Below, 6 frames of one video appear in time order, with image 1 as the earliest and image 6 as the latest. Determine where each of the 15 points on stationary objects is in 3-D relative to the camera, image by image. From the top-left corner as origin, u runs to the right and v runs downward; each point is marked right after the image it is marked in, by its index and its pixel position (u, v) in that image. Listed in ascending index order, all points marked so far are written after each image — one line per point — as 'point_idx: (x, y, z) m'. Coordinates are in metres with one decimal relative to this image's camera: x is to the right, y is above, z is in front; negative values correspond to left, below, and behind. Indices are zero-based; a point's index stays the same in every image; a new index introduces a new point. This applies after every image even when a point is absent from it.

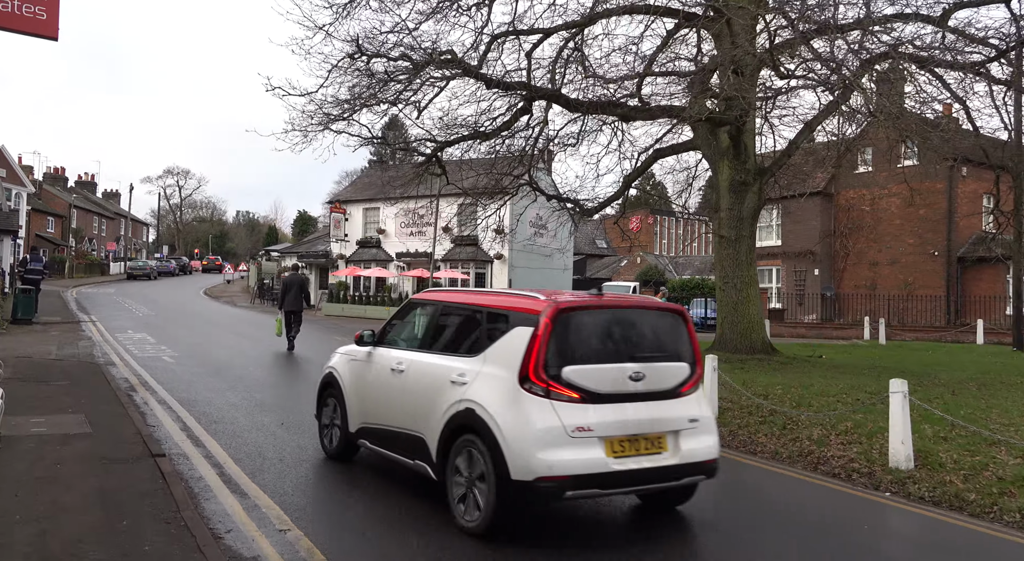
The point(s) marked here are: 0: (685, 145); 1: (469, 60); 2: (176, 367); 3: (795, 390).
0: (+3.4, +2.7, +13.0) m
1: (-0.7, +3.8, +11.3) m
2: (-5.5, -1.4, +10.7) m
3: (+3.6, -1.4, +8.5) m
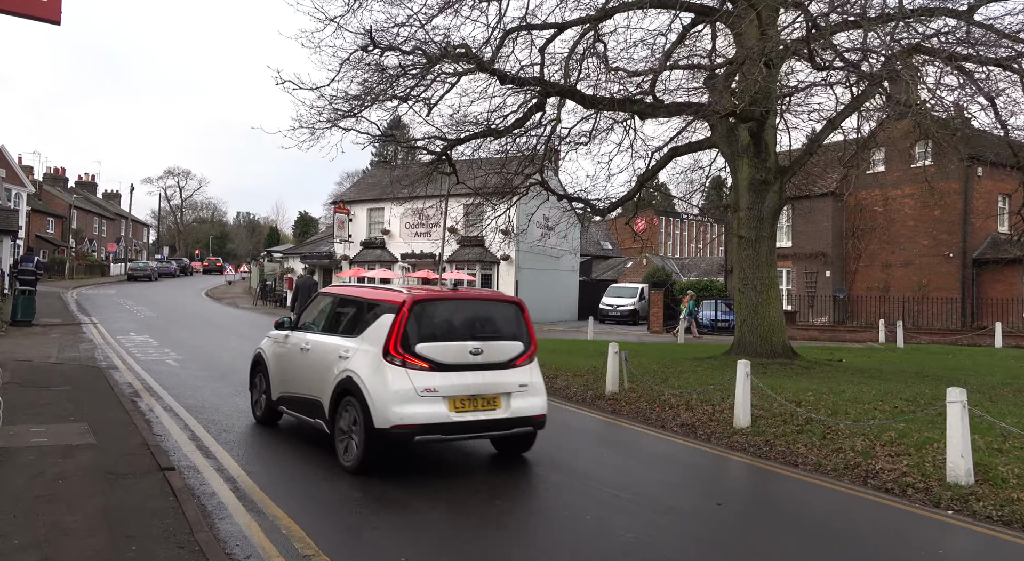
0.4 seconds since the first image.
0: (+3.7, +2.7, +12.7) m
1: (-0.5, +3.8, +11.0) m
2: (-5.2, -1.4, +10.4) m
3: (+3.9, -1.4, +8.1) m
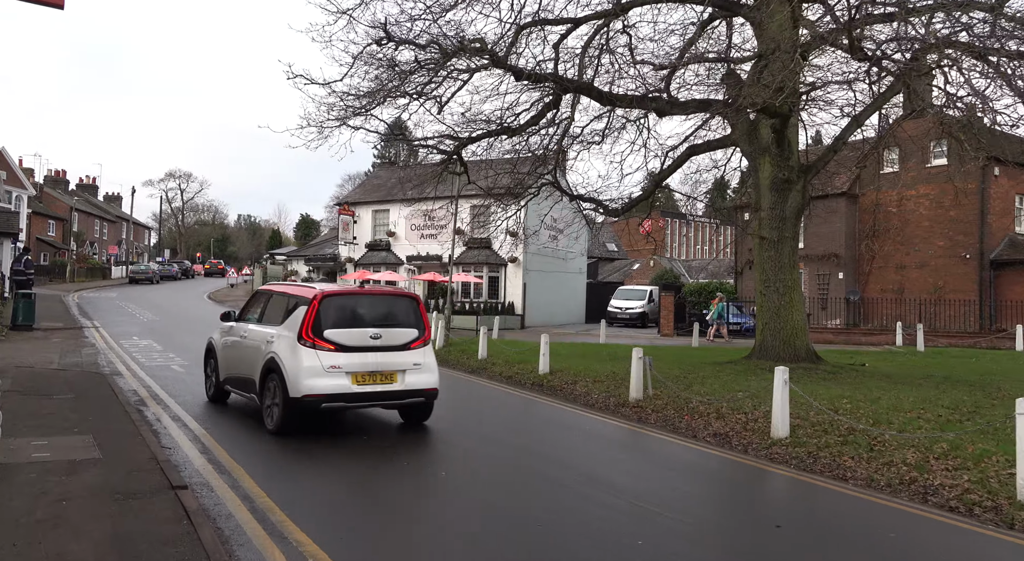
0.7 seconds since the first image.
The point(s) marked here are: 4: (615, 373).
0: (+3.9, +2.6, +12.4) m
1: (-0.2, +3.7, +10.6) m
2: (-4.9, -1.5, +10.1) m
3: (+4.2, -1.4, +7.8) m
4: (+1.6, -1.5, +10.4) m
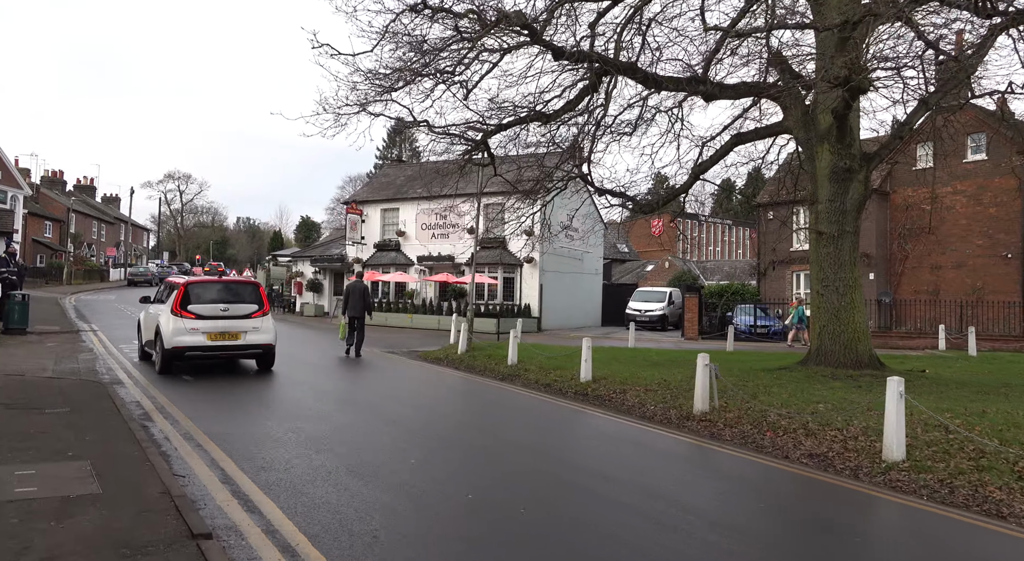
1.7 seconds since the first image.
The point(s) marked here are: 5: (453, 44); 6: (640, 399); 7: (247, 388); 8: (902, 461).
0: (+4.5, +2.6, +11.4) m
1: (+0.3, +3.7, +9.7) m
2: (-4.4, -1.5, +9.1) m
3: (+4.7, -1.4, +6.8) m
4: (+2.2, -1.4, +9.4) m
5: (-0.8, +3.5, +9.8) m
6: (+1.7, -1.6, +8.7) m
7: (-3.6, -1.5, +9.1) m
8: (+3.3, -1.5, +5.6) m
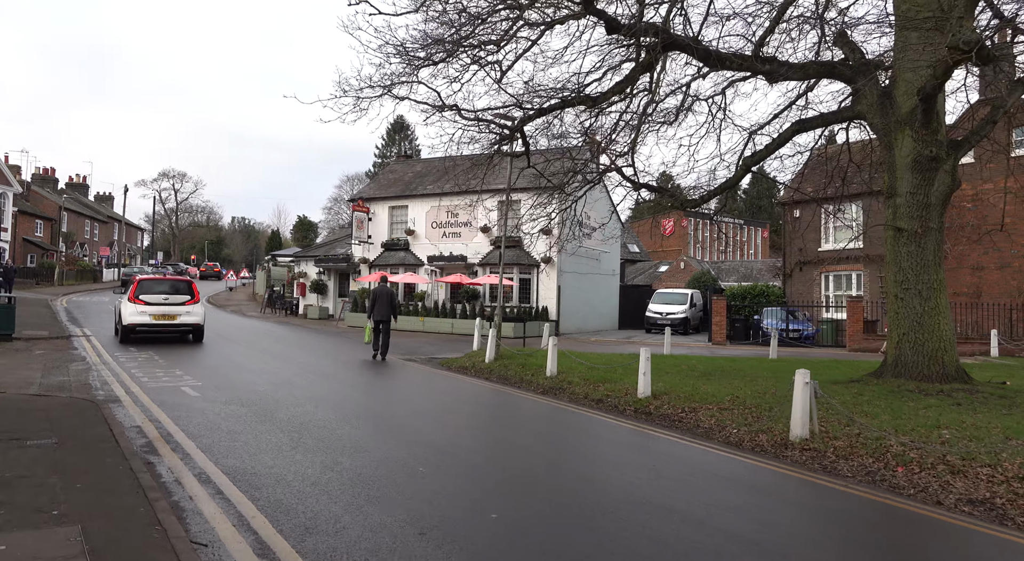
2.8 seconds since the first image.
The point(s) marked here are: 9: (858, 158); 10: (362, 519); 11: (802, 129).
0: (+5.1, +2.6, +10.3) m
1: (+1.0, +3.7, +8.6) m
2: (-3.7, -1.5, +7.9) m
3: (+5.4, -1.4, +5.7) m
4: (+2.9, -1.5, +8.3) m
5: (-0.2, +3.5, +8.7) m
6: (+2.4, -1.6, +7.6) m
7: (-3.0, -1.5, +7.9) m
8: (+4.0, -1.6, +4.5) m
9: (+7.6, +2.7, +14.5) m
10: (-0.9, -1.5, +4.1) m
11: (+4.7, +2.5, +10.8) m
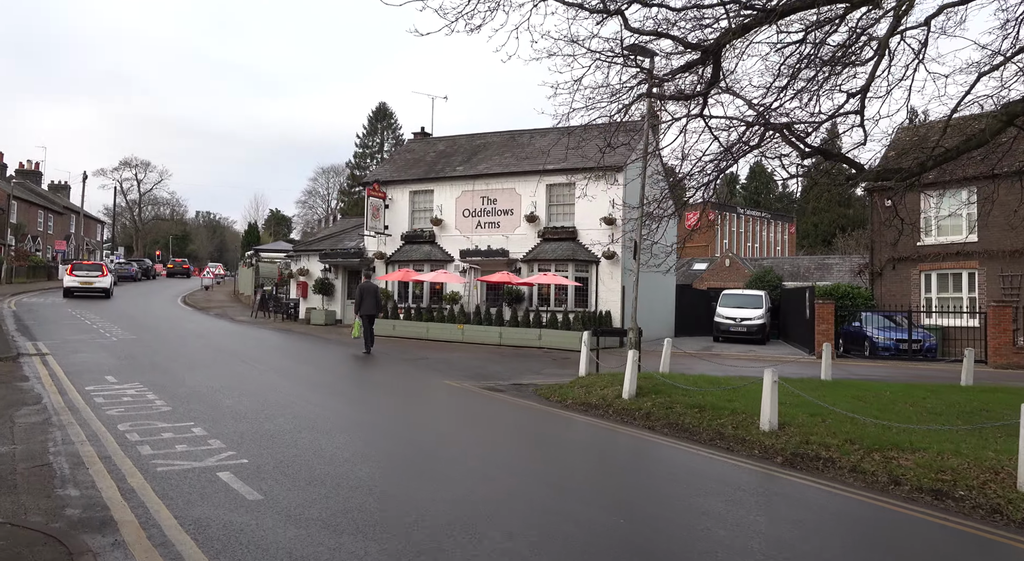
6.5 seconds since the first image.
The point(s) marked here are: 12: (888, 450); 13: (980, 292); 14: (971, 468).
0: (+7.3, +2.5, +6.9) m
1: (+3.3, +3.7, +4.9) m
2: (-1.4, -1.5, +4.1) m
3: (+7.8, -1.5, +2.3) m
4: (+5.1, -1.5, +4.8) m
5: (+2.1, +3.4, +5.0) m
6: (+4.6, -1.7, +4.0) m
7: (-0.7, -1.5, +4.1) m
8: (+6.4, -1.6, +1.0) m
9: (+9.5, +2.7, +11.1) m
10: (+1.6, -1.6, +0.4) m
11: (+6.9, +2.4, +7.4) m
12: (+3.5, -1.6, +6.3) m
13: (+13.2, -0.3, +18.4) m
14: (+3.8, -1.6, +5.7) m
